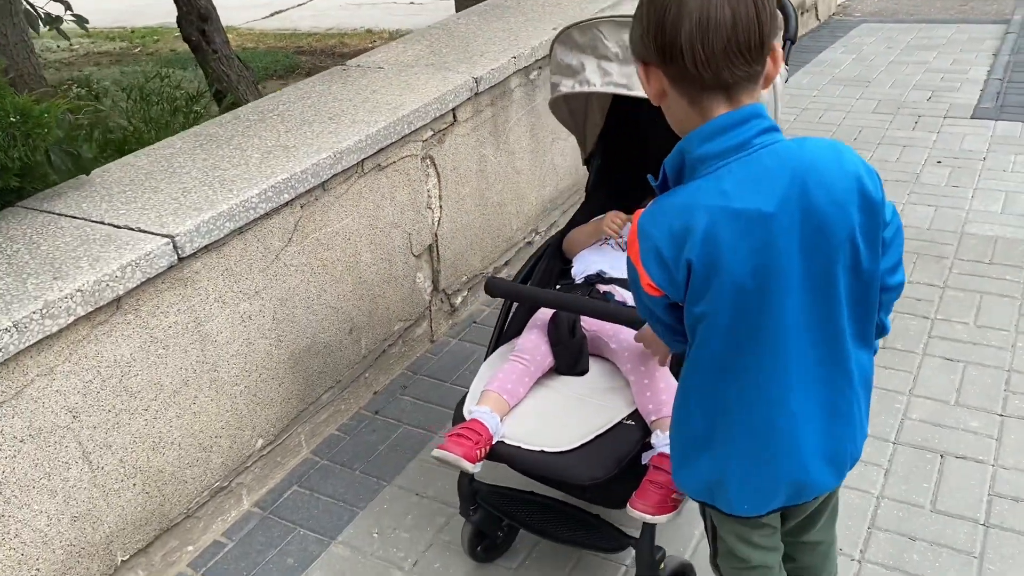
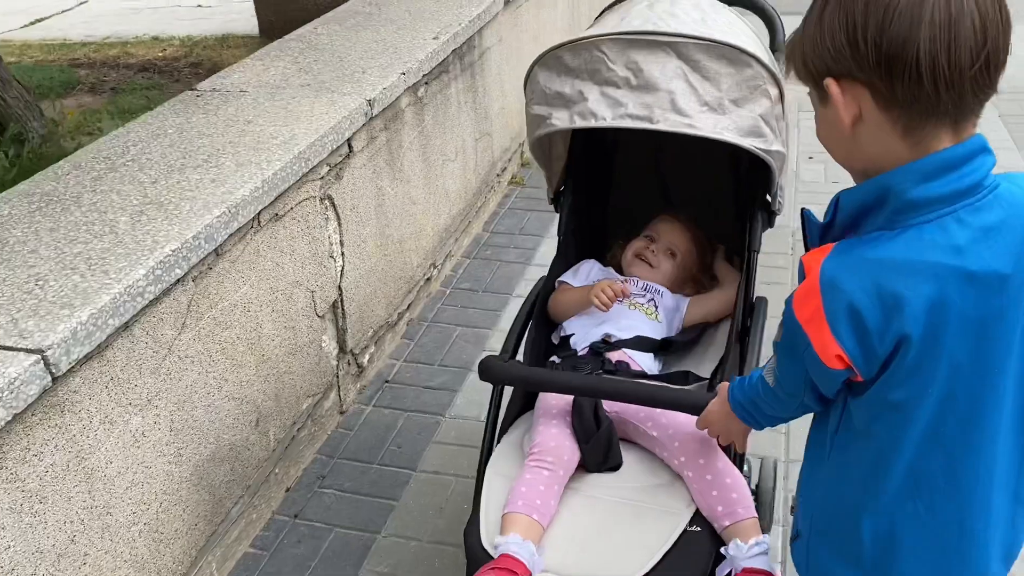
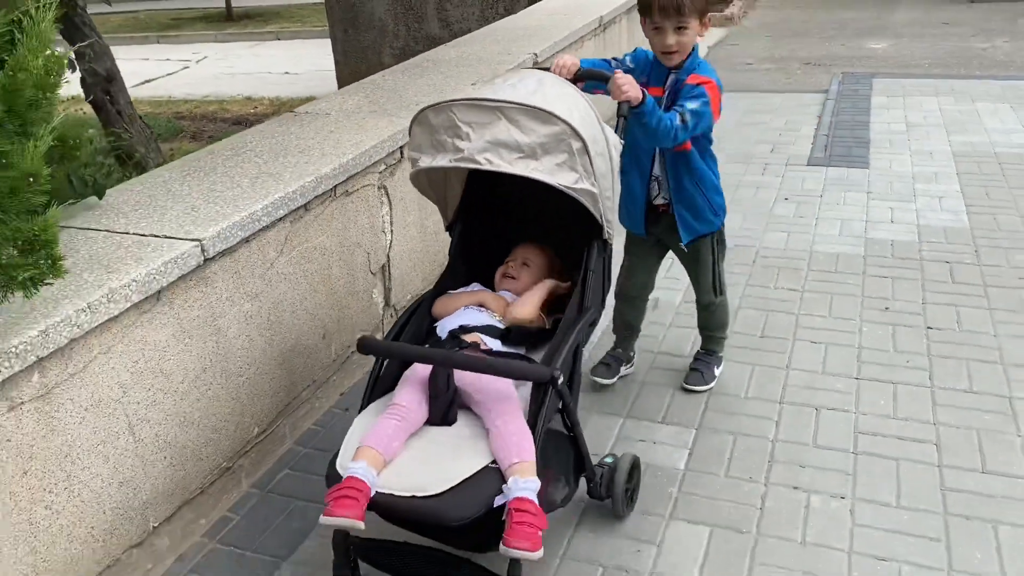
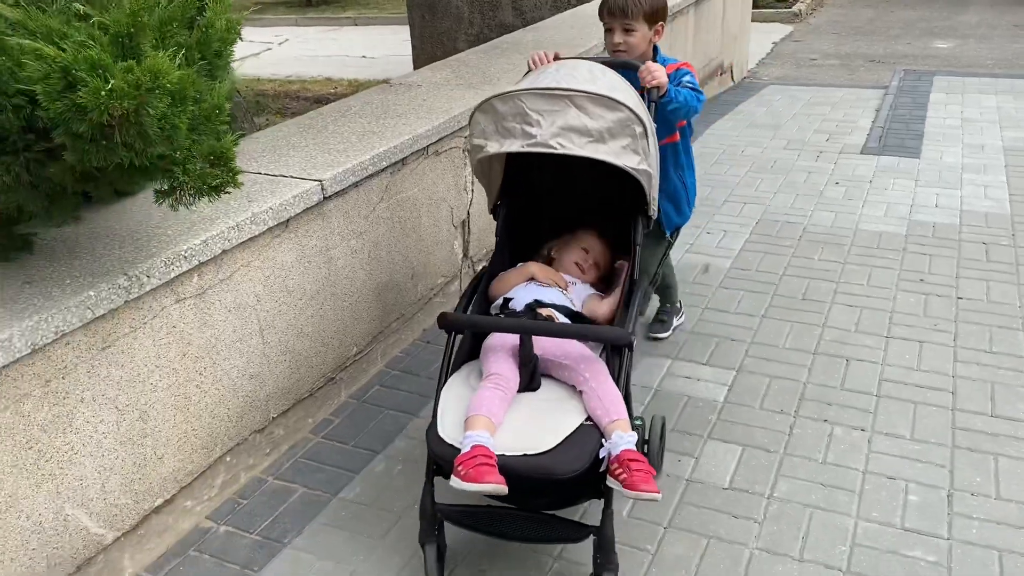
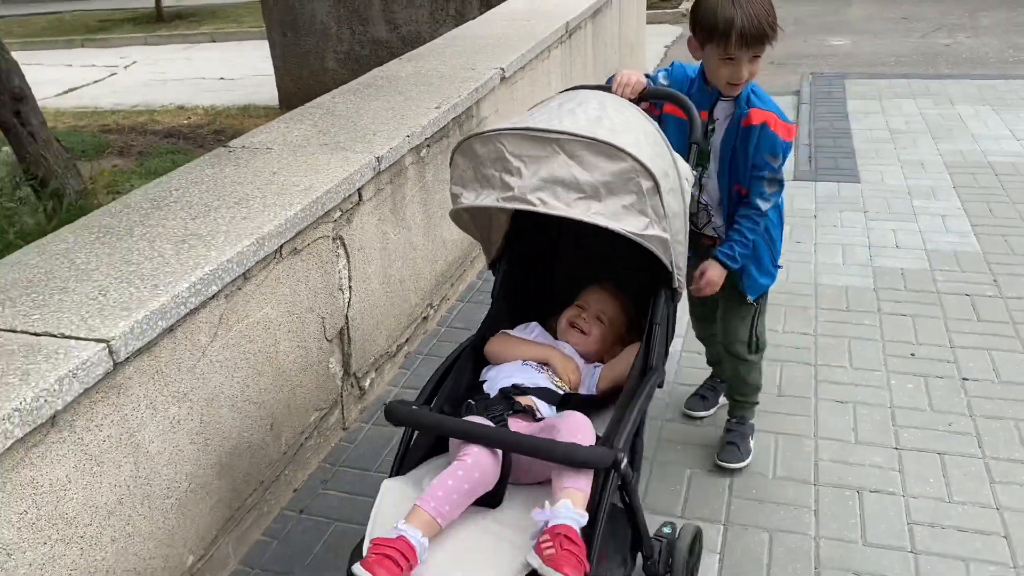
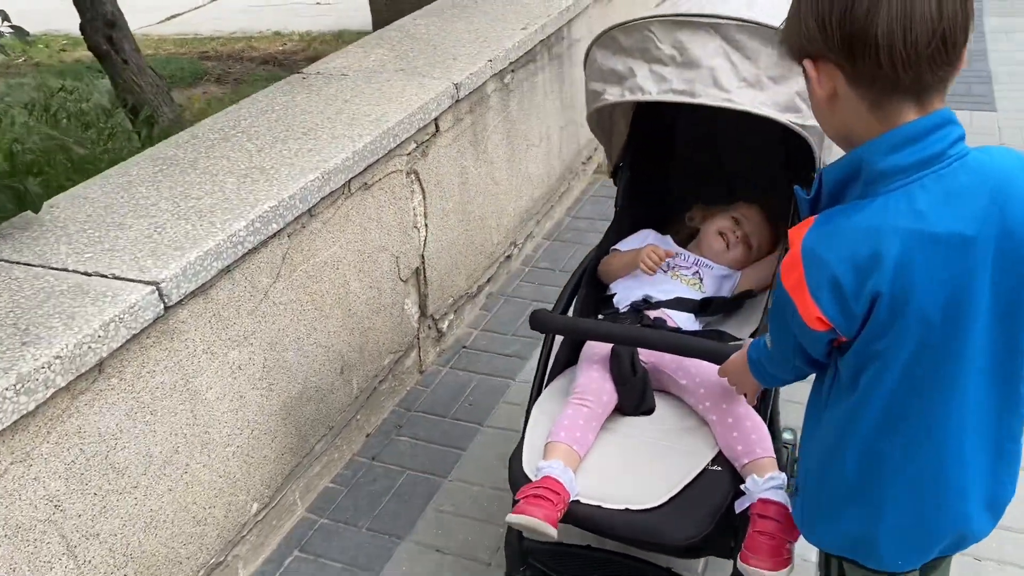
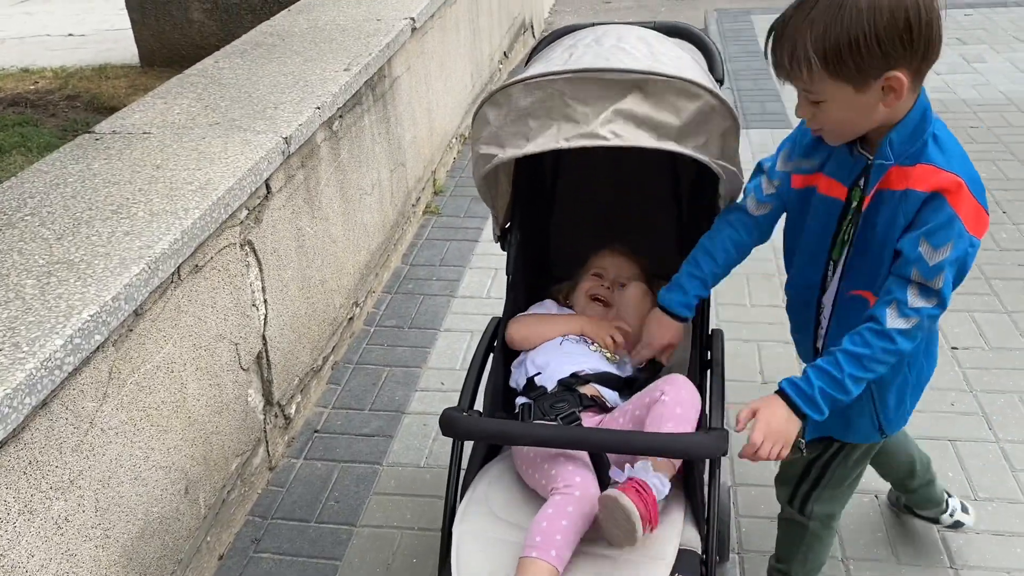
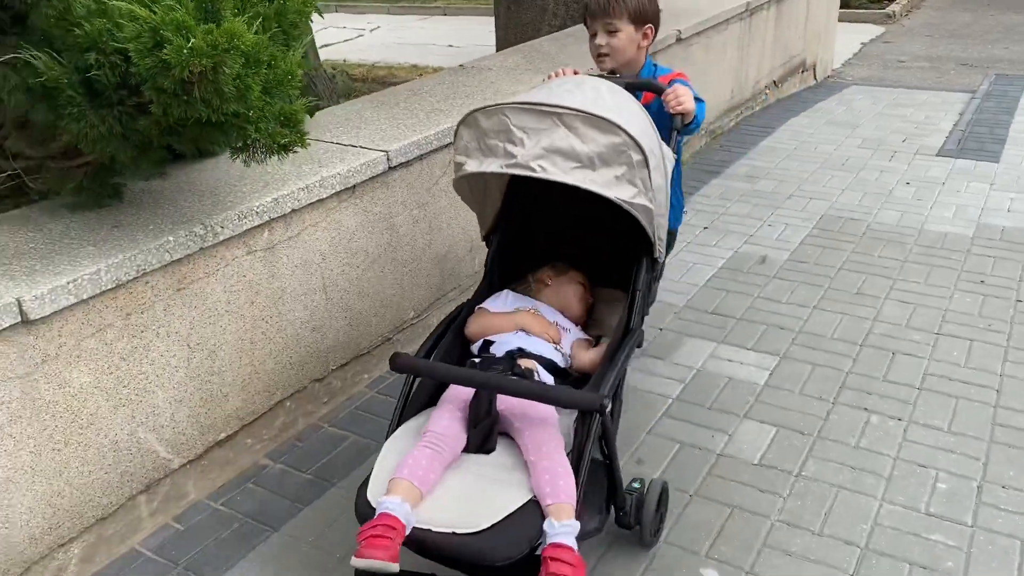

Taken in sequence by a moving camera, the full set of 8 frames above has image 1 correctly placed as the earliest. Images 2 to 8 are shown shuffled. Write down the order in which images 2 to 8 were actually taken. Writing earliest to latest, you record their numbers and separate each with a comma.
6, 2, 7, 5, 3, 4, 8
